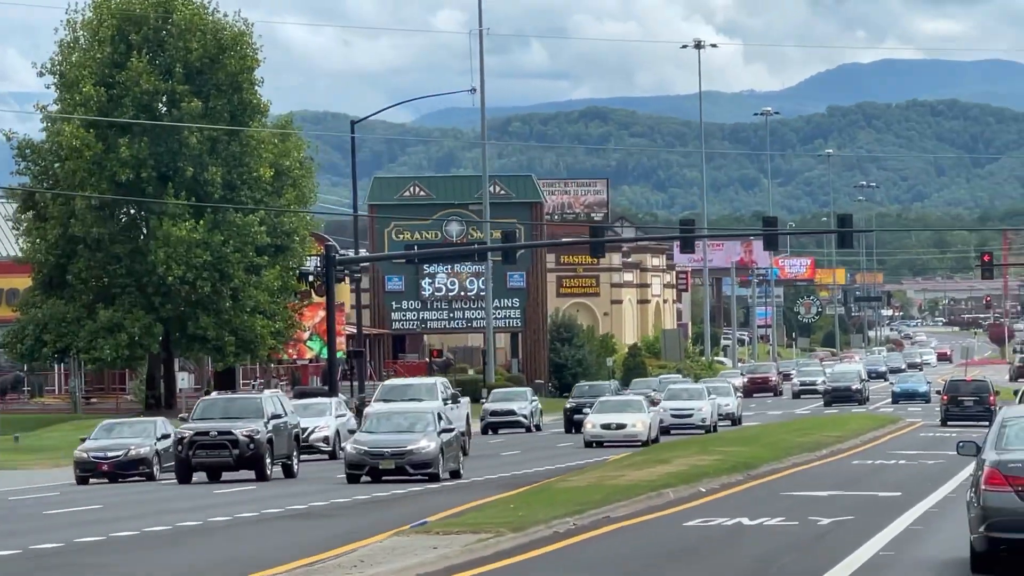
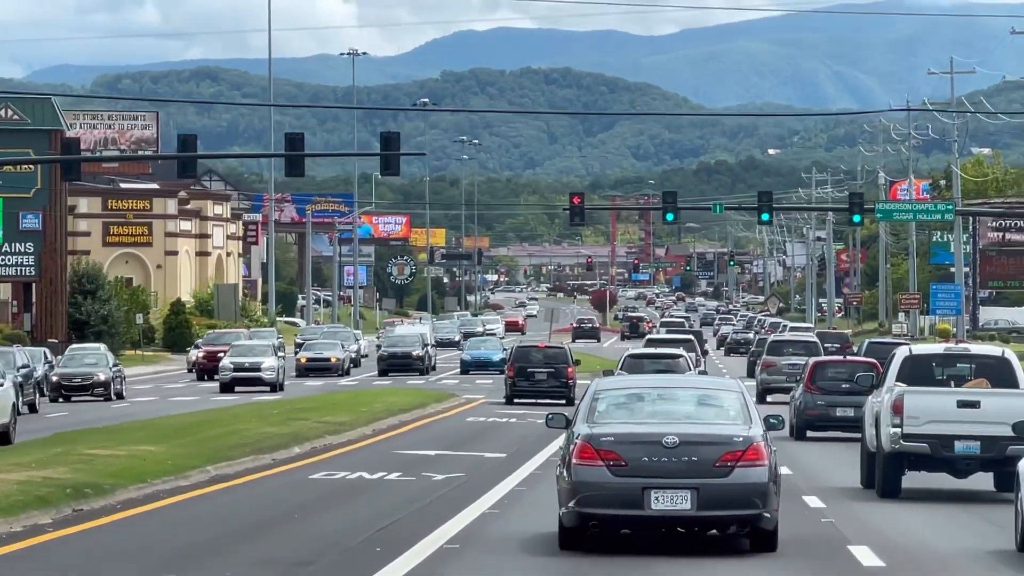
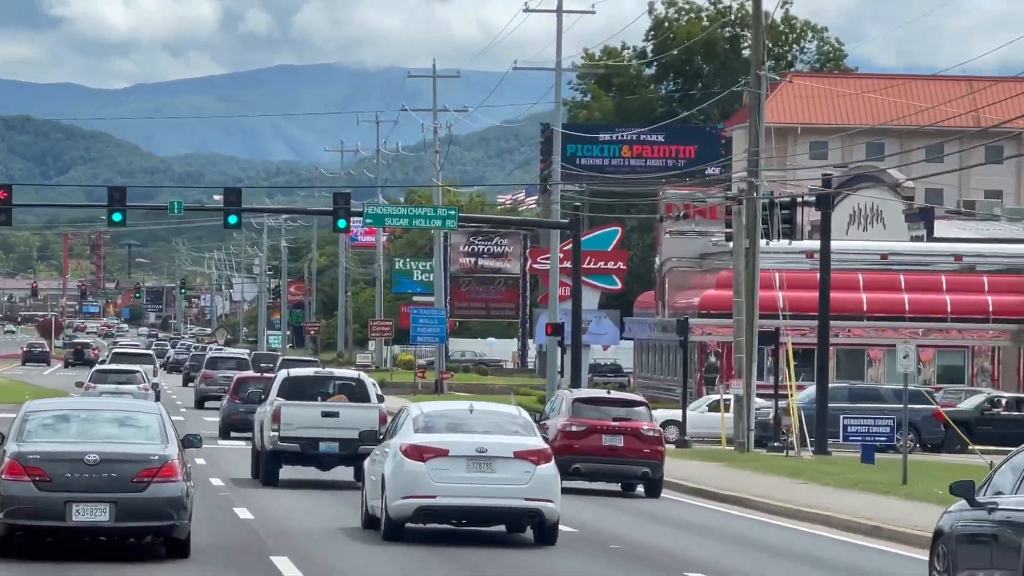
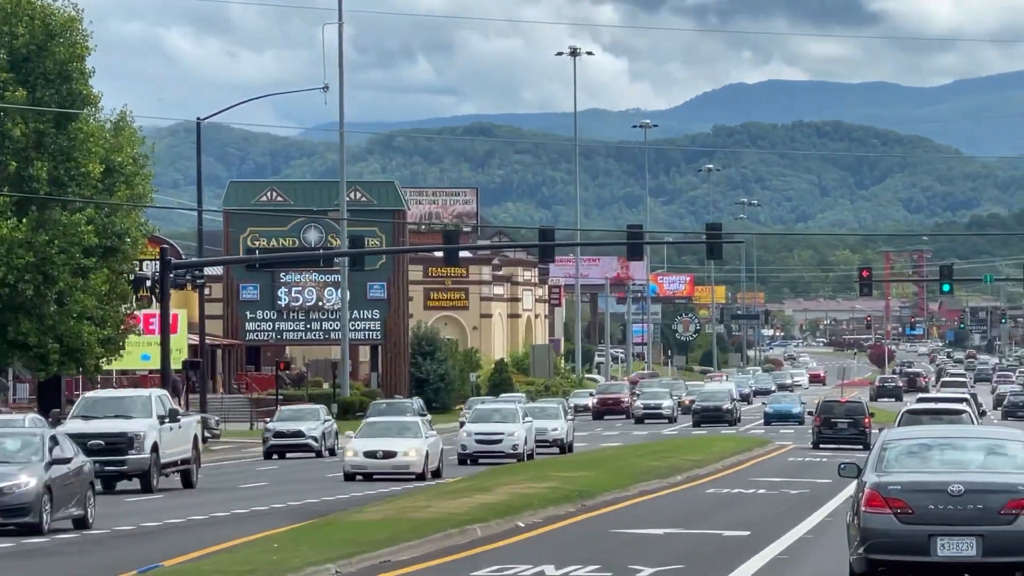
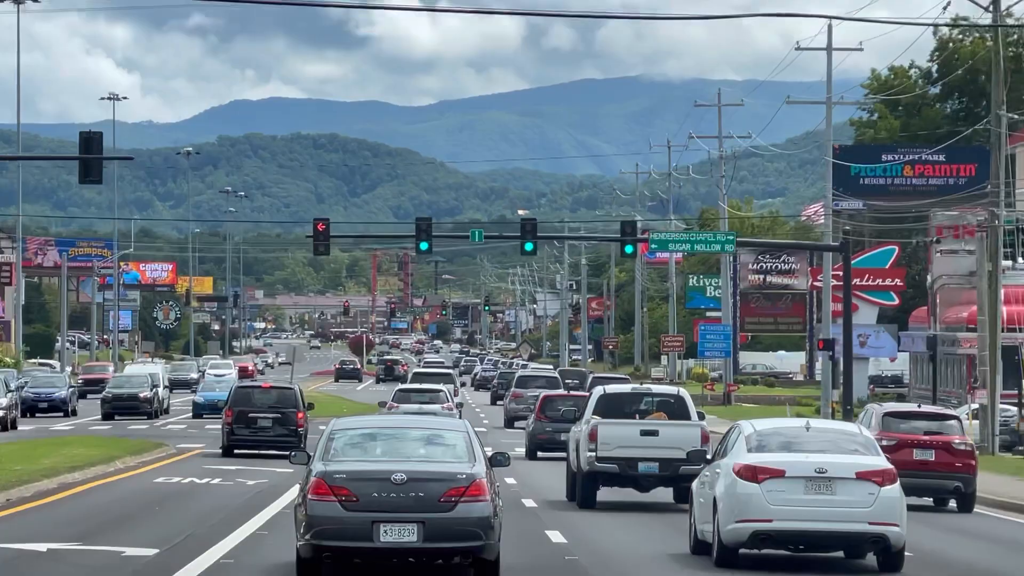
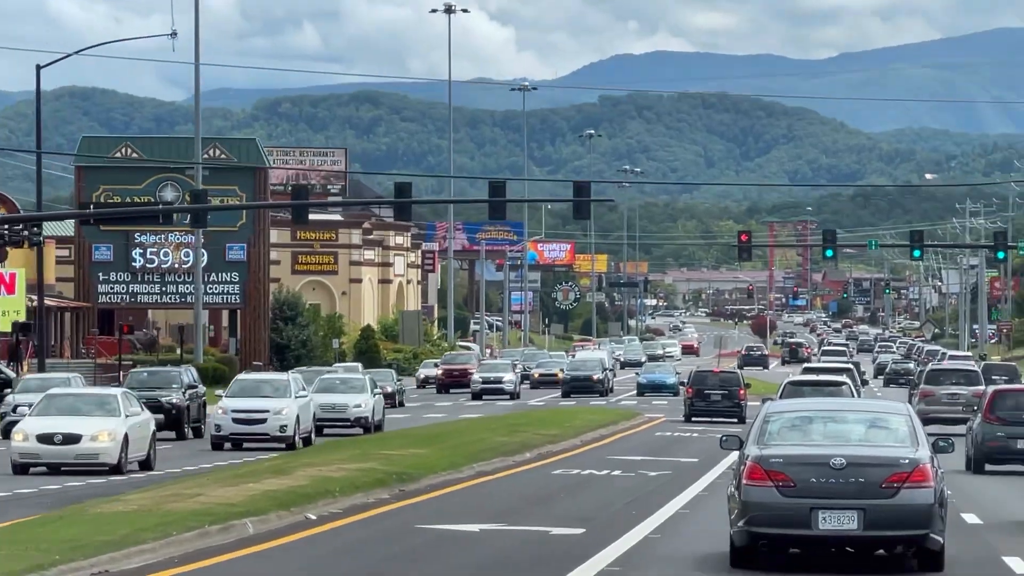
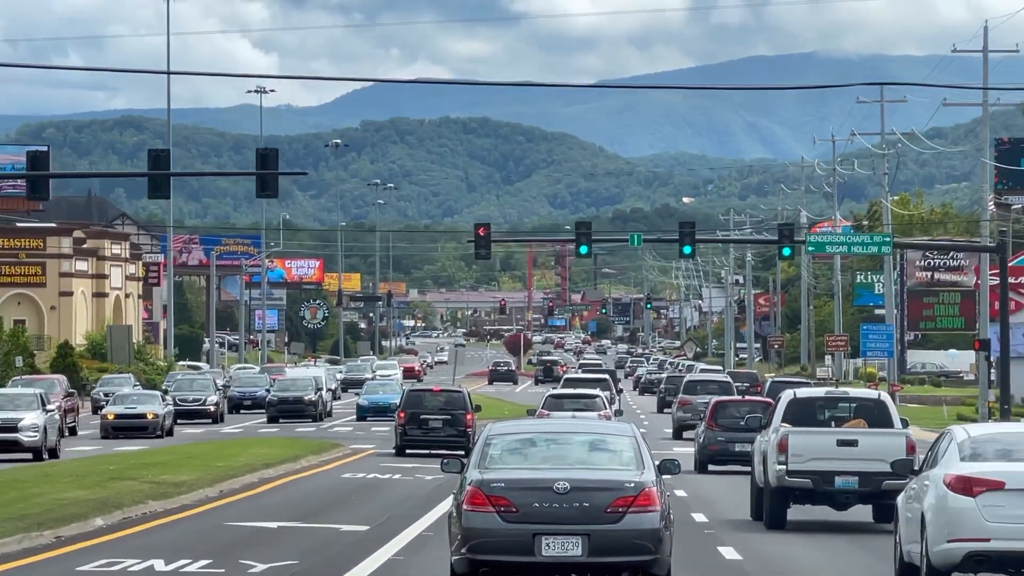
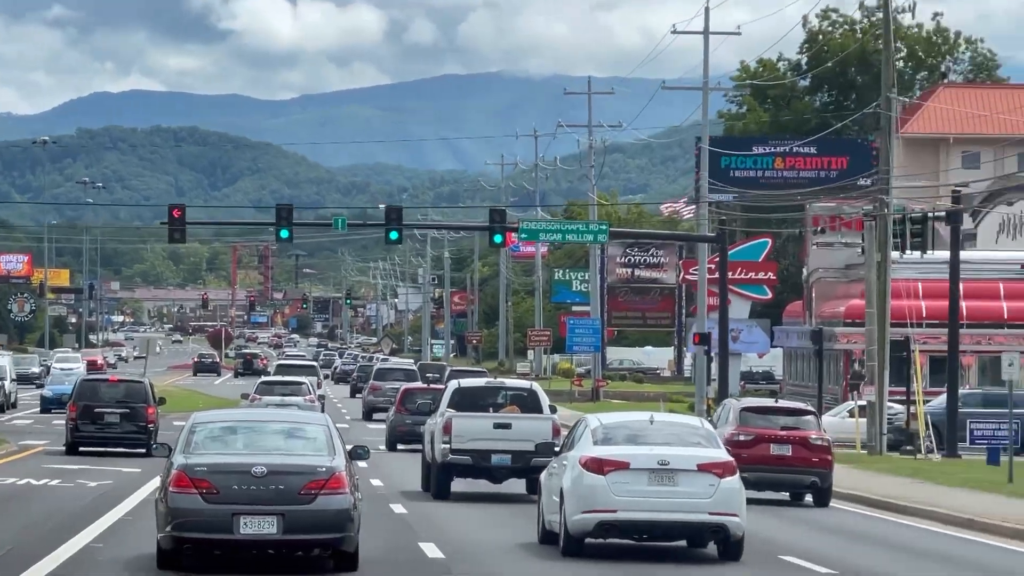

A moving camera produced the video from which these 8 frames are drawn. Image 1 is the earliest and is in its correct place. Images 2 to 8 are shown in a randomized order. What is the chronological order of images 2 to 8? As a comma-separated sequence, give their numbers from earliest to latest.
4, 6, 2, 7, 5, 8, 3
